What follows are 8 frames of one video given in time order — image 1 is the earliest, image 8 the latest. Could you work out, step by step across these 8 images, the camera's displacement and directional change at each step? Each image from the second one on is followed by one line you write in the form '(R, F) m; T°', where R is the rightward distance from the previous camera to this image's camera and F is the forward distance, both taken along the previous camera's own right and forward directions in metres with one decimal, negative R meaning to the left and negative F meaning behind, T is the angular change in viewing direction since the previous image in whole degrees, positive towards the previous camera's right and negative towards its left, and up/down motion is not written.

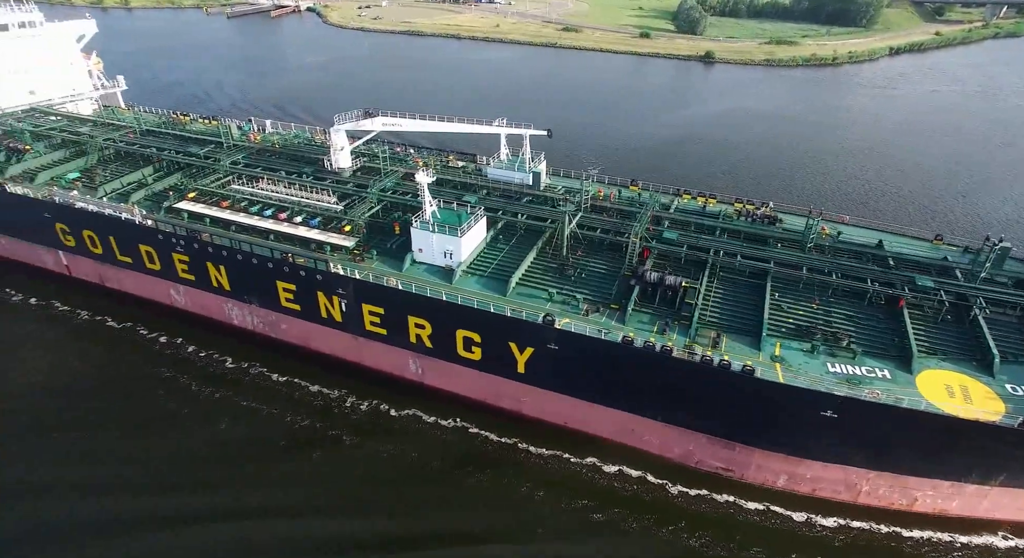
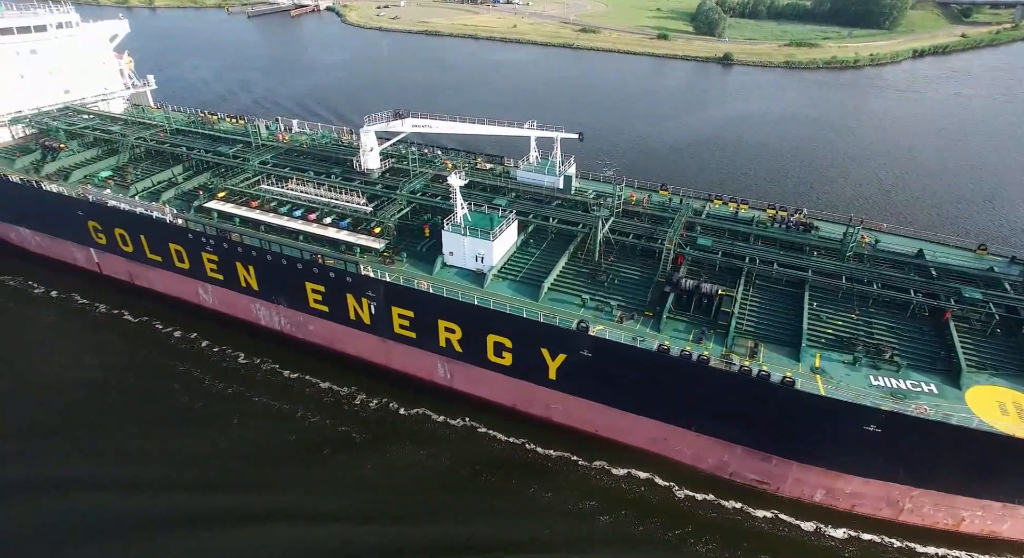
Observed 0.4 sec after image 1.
(-0.5, +0.2) m; -1°
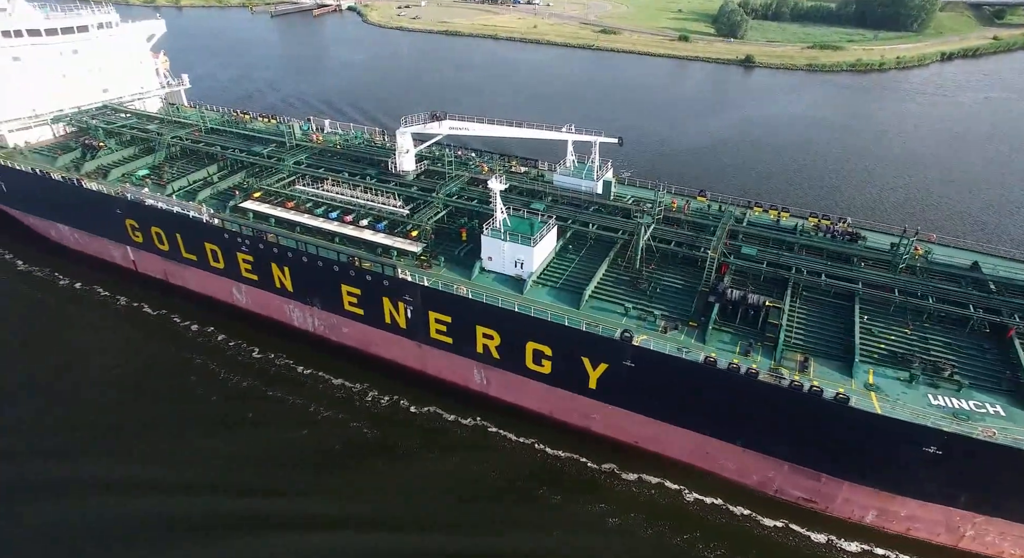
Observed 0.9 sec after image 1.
(-0.7, +0.2) m; -2°
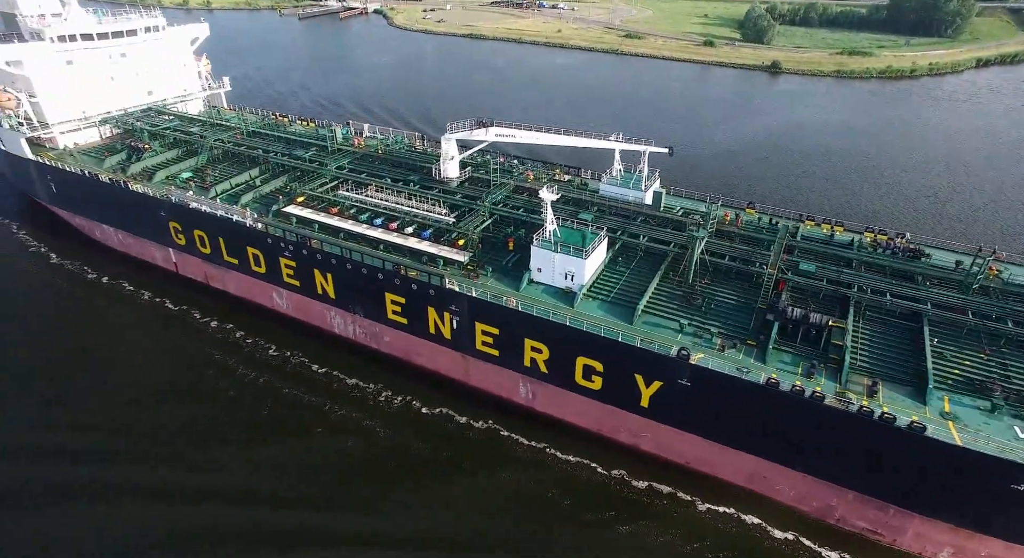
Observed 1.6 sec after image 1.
(-0.8, +0.3) m; -2°
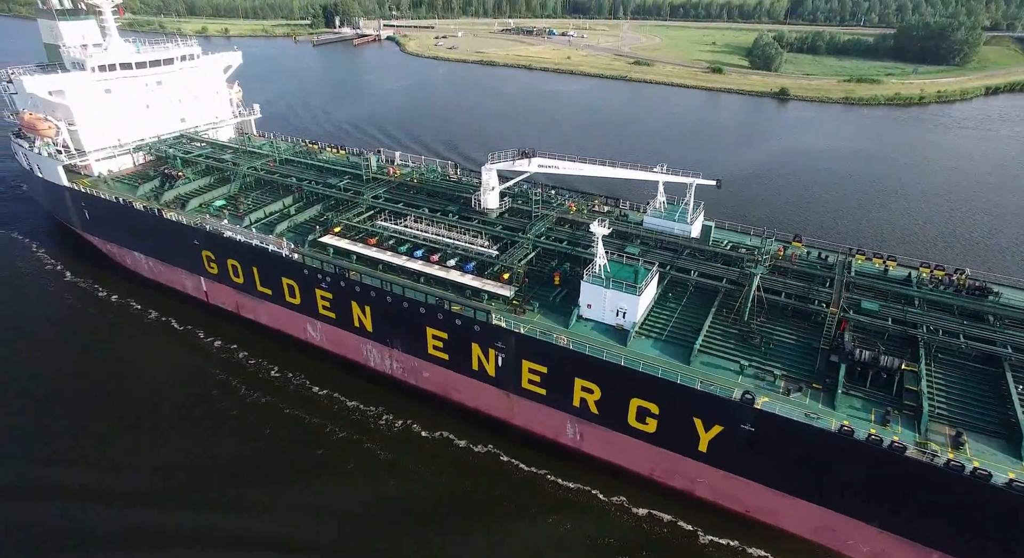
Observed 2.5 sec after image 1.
(-1.1, +0.5) m; -1°
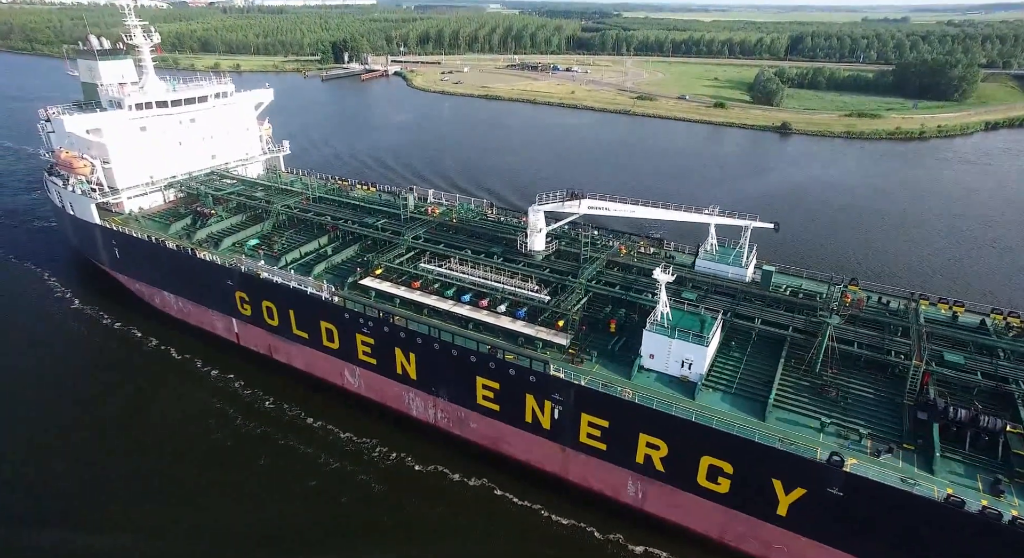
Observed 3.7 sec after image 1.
(-1.4, +0.7) m; 0°
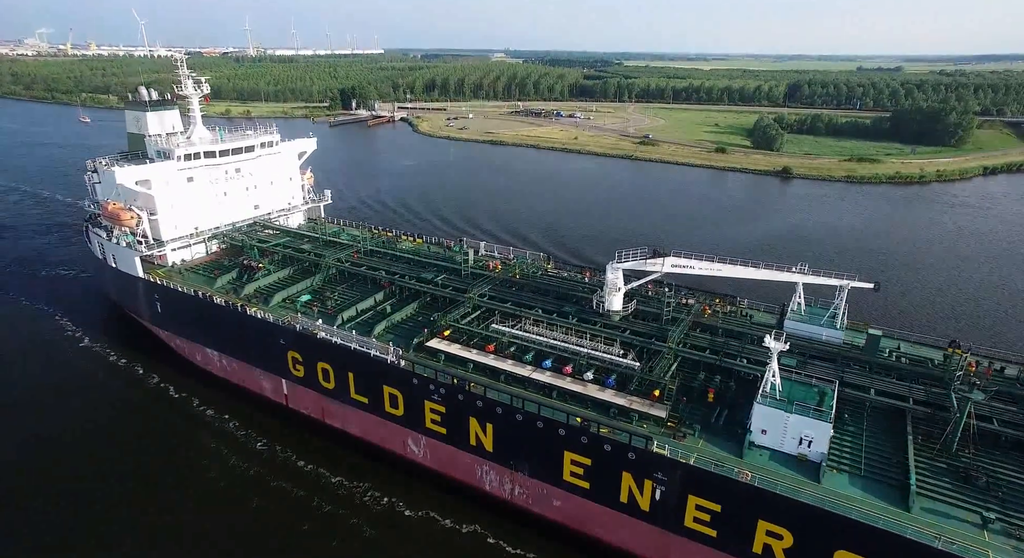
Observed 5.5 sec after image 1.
(-2.2, +1.1) m; 0°
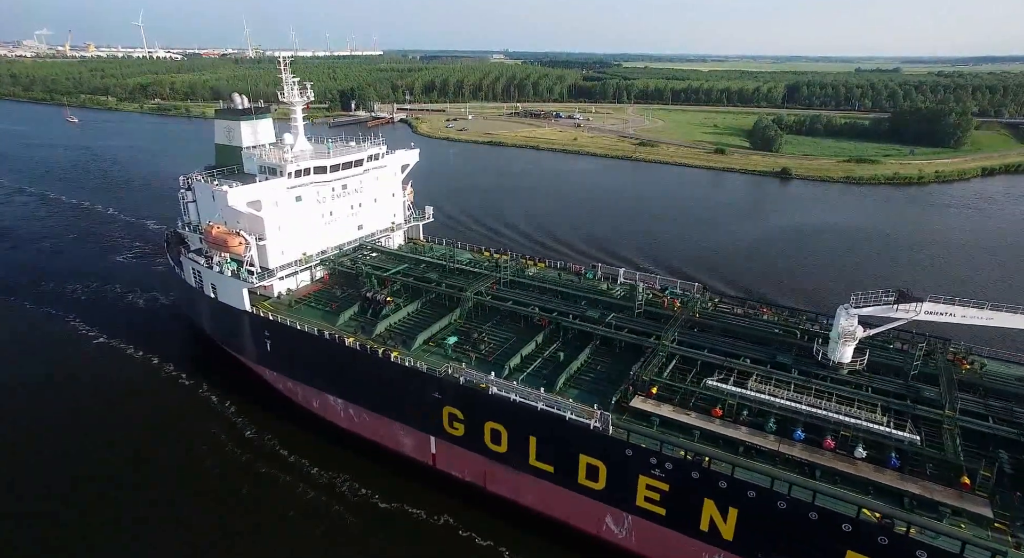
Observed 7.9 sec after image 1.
(-5.6, +2.8) m; 0°
